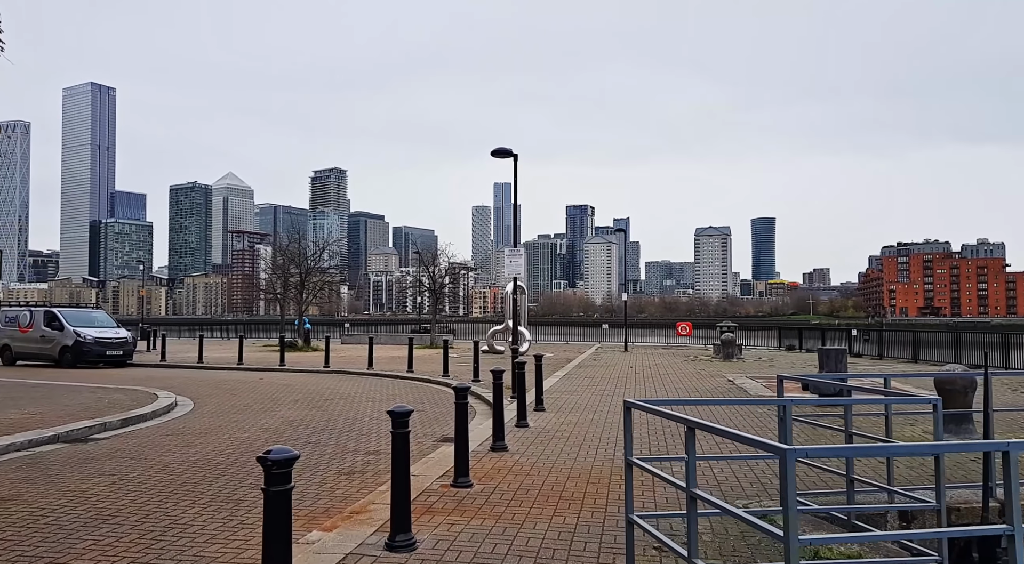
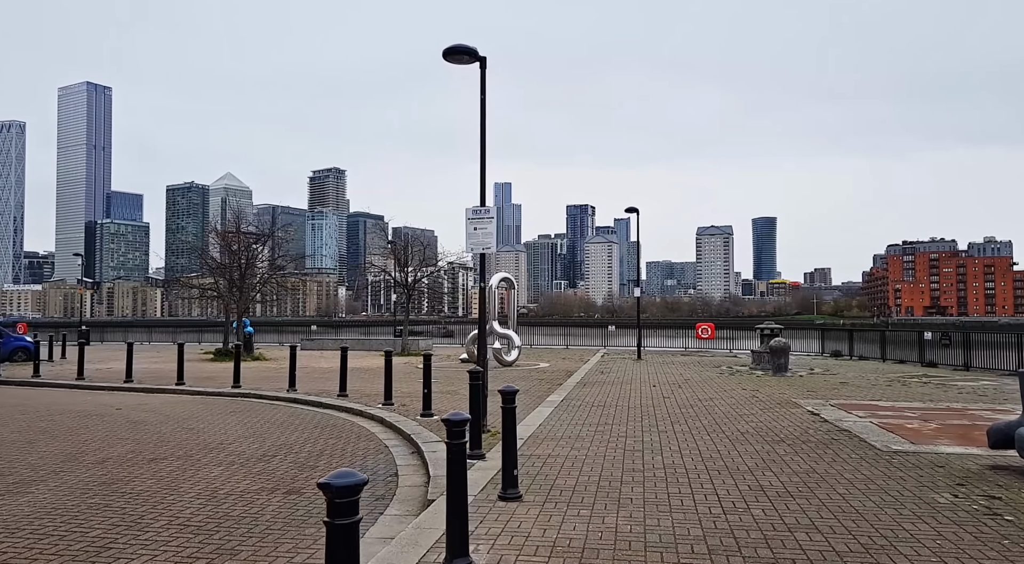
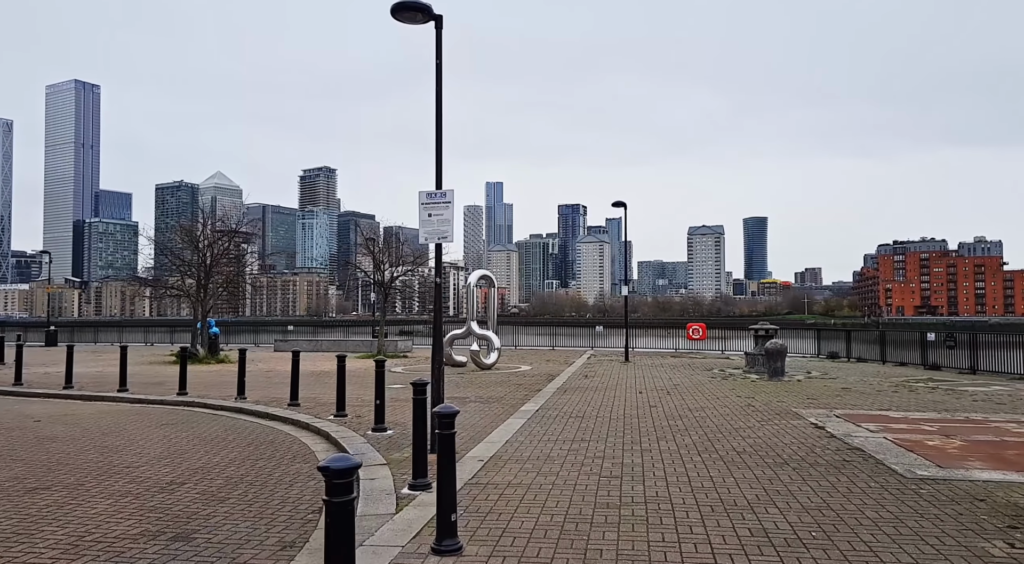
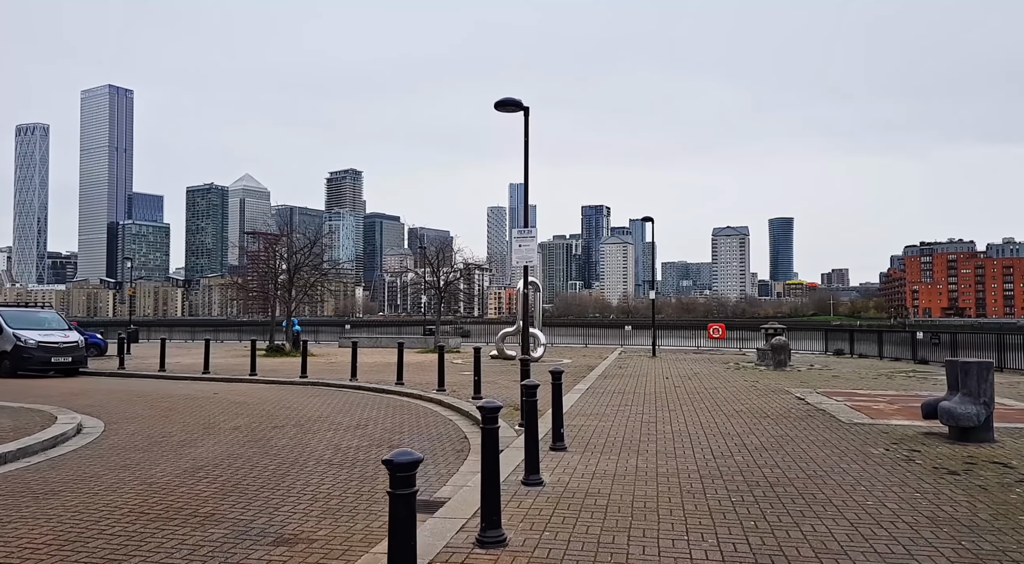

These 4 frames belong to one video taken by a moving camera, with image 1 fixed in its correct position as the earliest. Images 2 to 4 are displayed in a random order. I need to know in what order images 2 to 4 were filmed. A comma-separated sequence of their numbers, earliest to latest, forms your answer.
4, 2, 3
